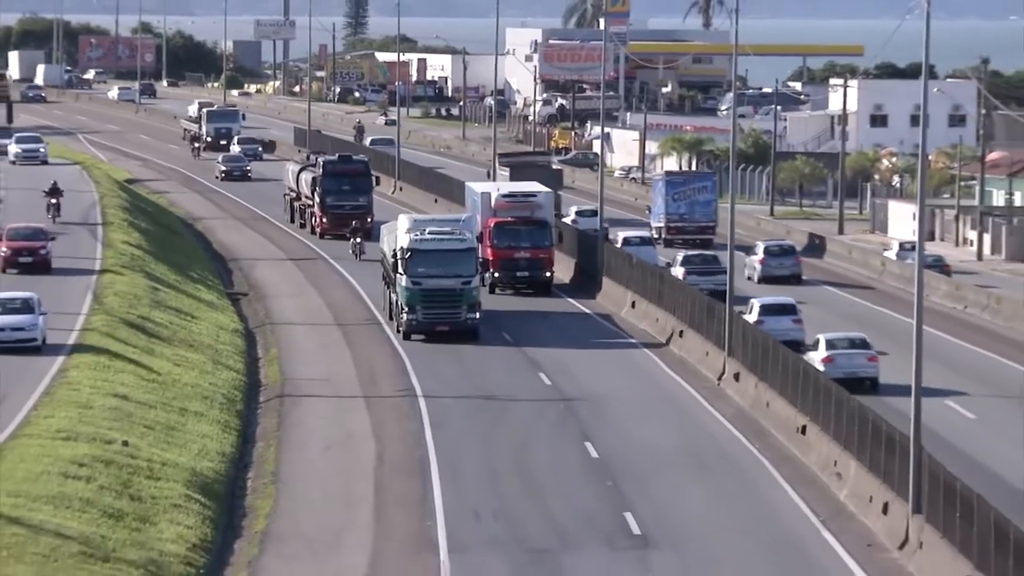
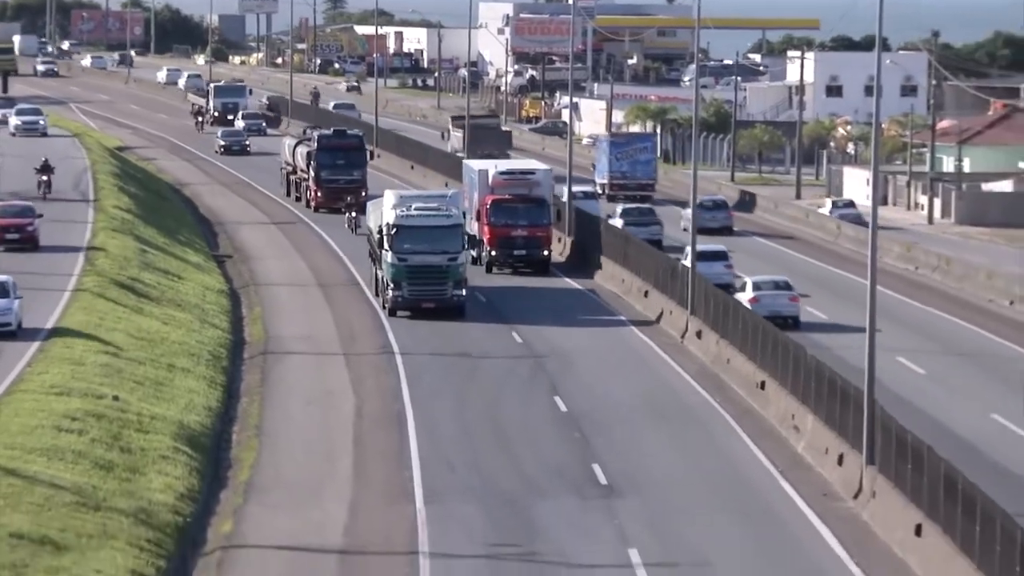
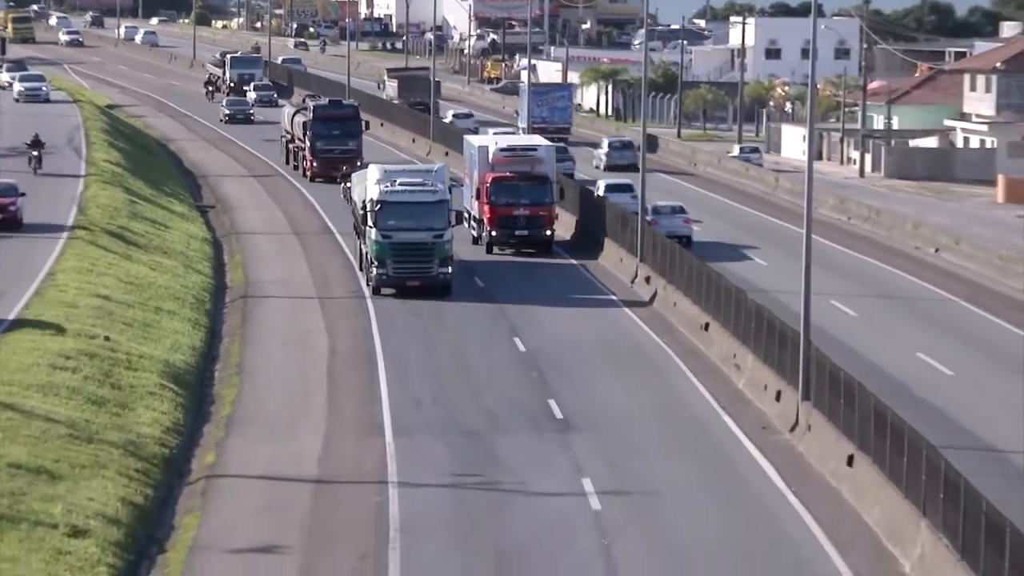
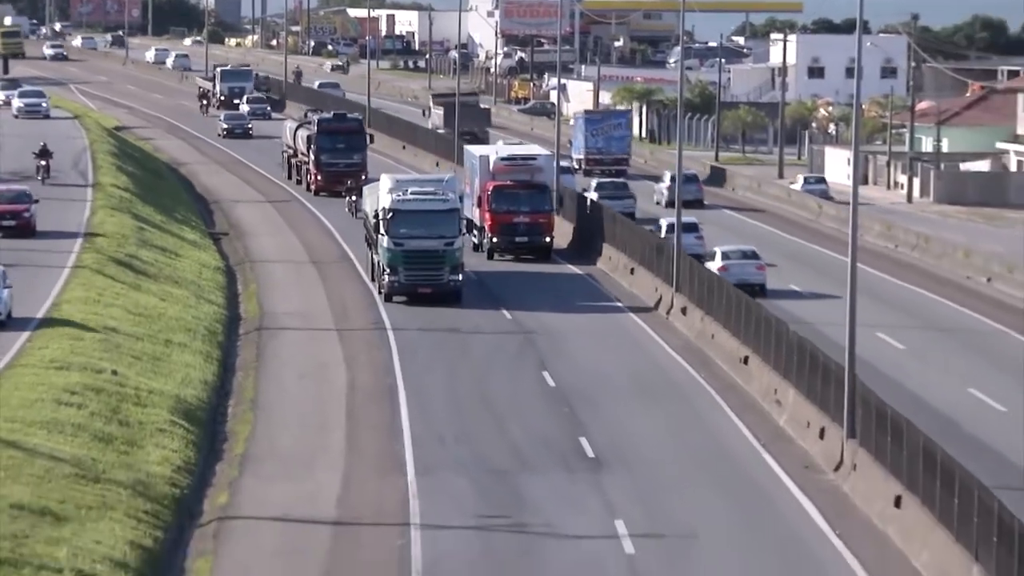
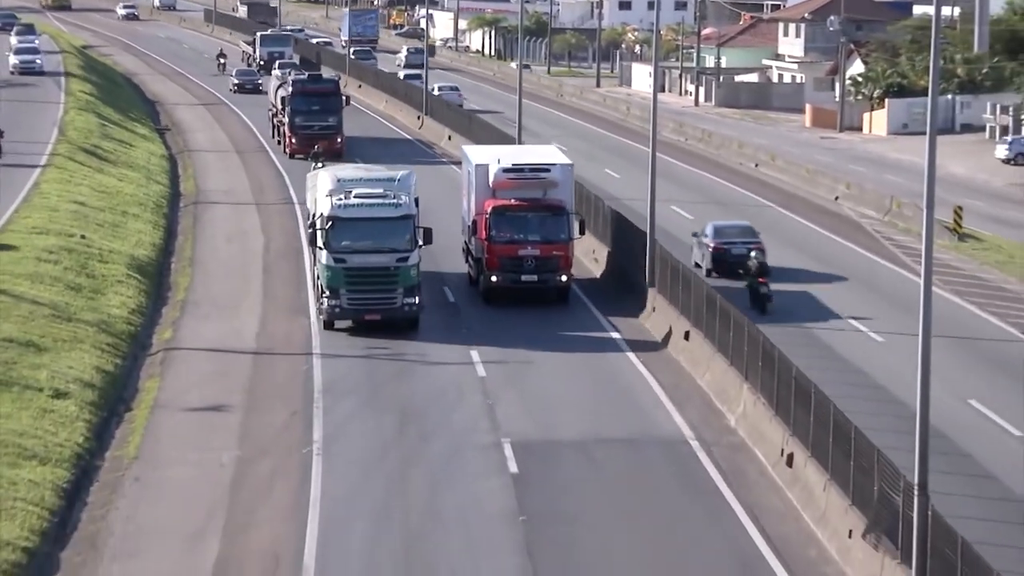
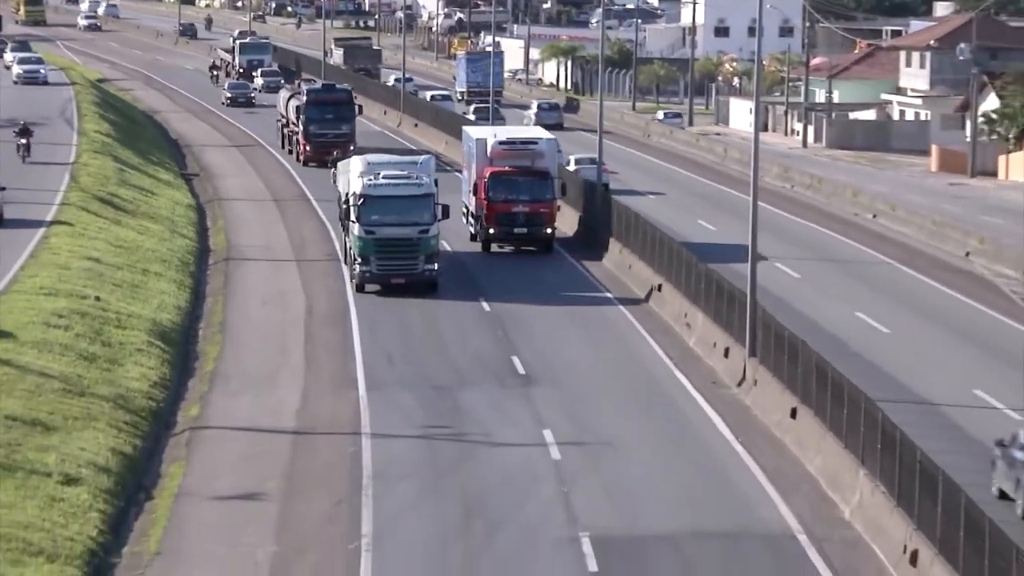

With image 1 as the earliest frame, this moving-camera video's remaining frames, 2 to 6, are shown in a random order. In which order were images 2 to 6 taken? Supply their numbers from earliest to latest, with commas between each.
2, 4, 3, 6, 5
